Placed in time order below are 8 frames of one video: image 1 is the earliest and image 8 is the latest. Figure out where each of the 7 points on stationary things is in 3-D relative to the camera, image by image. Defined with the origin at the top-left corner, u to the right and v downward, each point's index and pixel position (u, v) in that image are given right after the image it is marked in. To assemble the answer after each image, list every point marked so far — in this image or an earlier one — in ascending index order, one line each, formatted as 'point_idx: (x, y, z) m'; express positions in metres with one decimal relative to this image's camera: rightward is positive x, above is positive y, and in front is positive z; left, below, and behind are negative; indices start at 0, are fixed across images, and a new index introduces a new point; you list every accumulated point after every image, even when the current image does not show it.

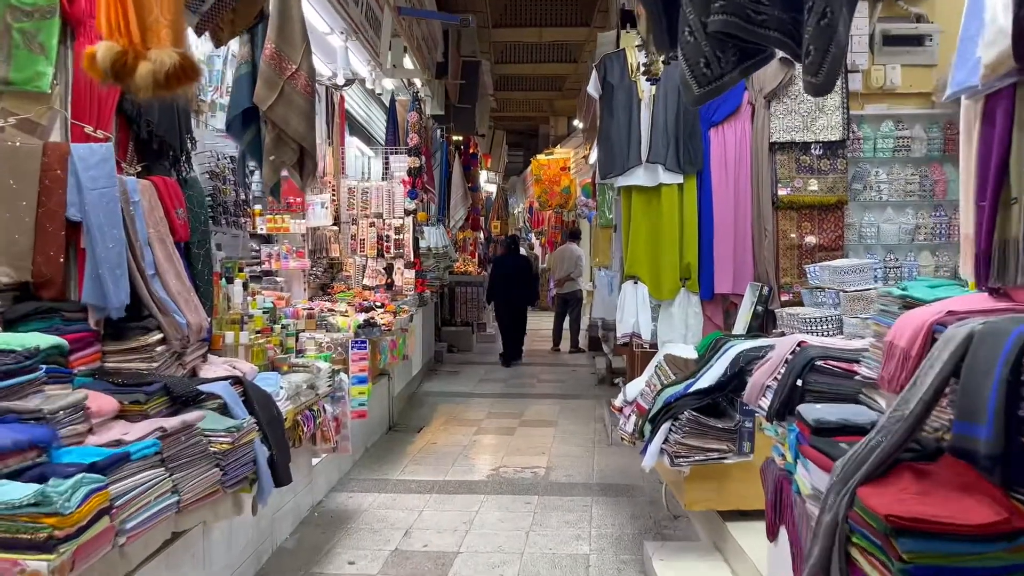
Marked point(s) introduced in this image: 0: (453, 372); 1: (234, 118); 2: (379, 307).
0: (-0.6, -0.8, +8.1) m
1: (-1.0, +0.6, +2.8) m
2: (-0.9, -0.1, +5.4) m
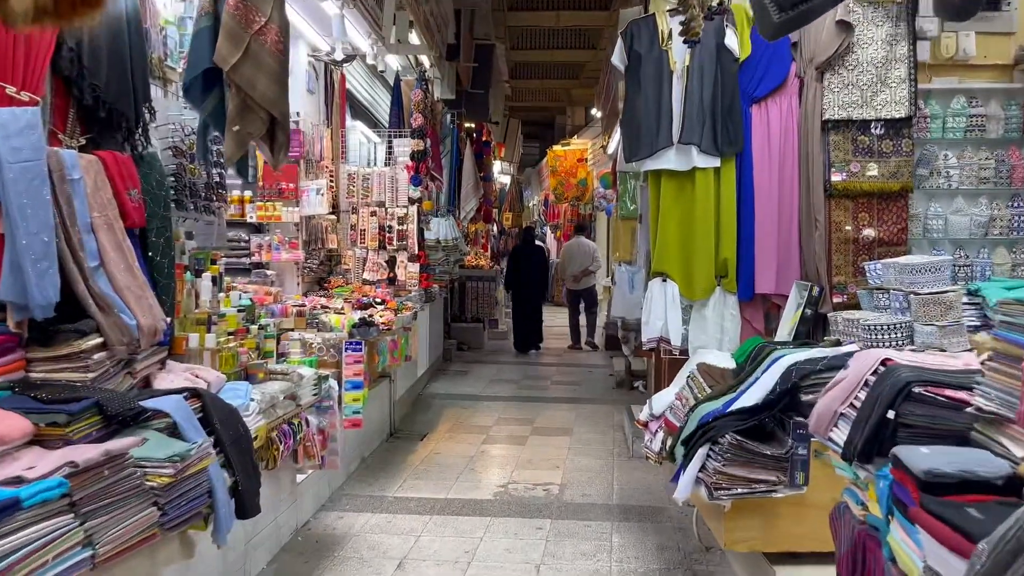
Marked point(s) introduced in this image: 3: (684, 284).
0: (-0.5, -0.8, +7.6) m
1: (-0.9, +0.6, +2.4) m
2: (-0.8, -0.1, +4.9) m
3: (+0.7, 0.0, +3.5) m
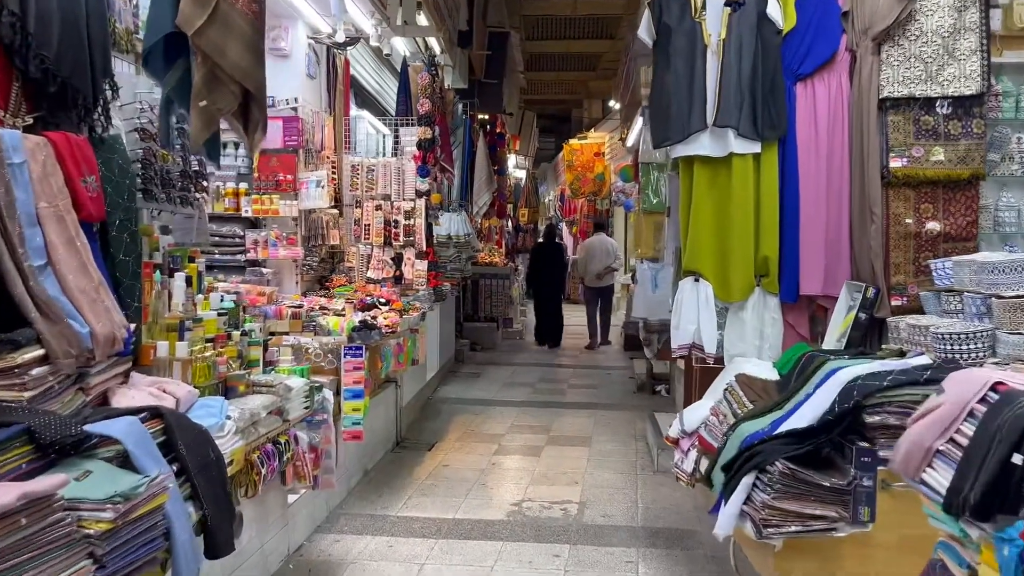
0: (-0.3, -0.8, +7.3) m
1: (-0.9, +0.6, +2.0) m
2: (-0.7, -0.1, +4.6) m
3: (+0.8, 0.0, +3.2) m
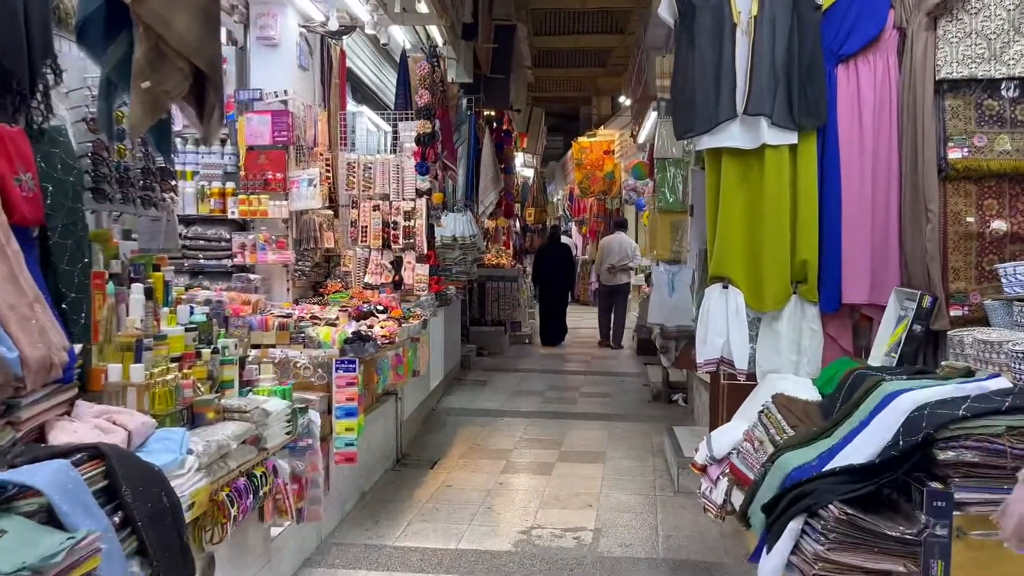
0: (-0.3, -0.8, +7.0) m
1: (-0.9, +0.6, +1.7) m
2: (-0.7, -0.1, +4.2) m
3: (+0.8, 0.0, +2.8) m
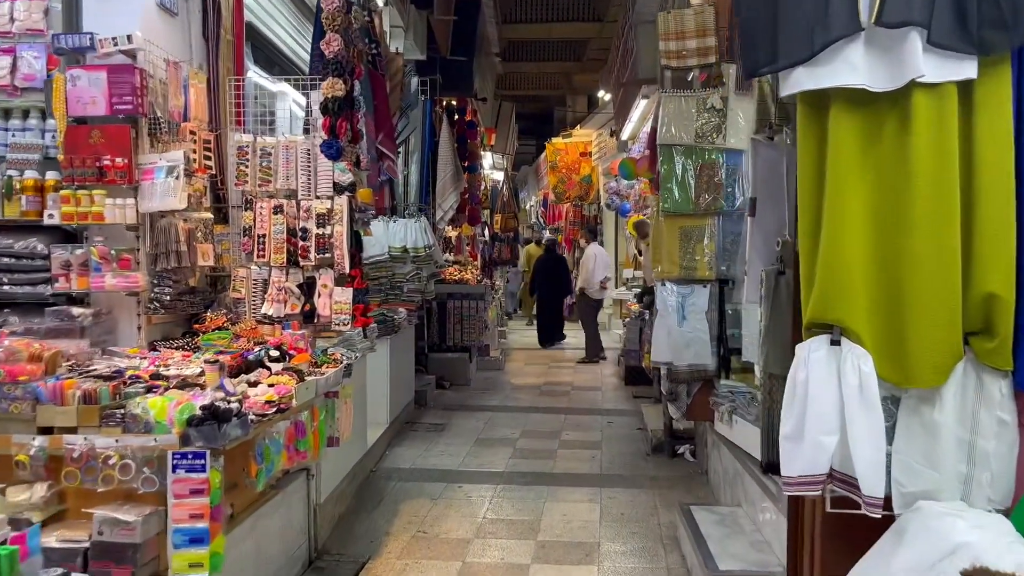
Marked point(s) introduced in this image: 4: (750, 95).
0: (-0.5, -1.0, +5.7) m
1: (-1.0, +0.5, +0.4) m
2: (-0.9, -0.3, +2.9) m
3: (+0.7, -0.1, +1.6) m
4: (+1.1, +0.9, +3.9) m
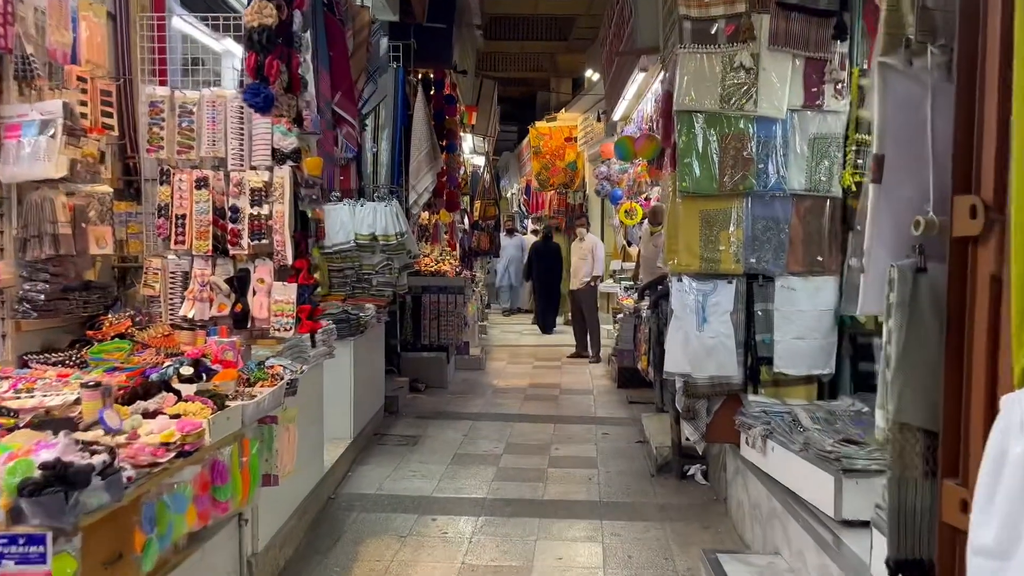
0: (-0.6, -0.9, +5.0) m
1: (-0.9, +0.4, -0.3) m
2: (-0.9, -0.2, +2.2) m
3: (+0.7, -0.1, +0.9) m
4: (+1.1, +0.9, +3.2) m
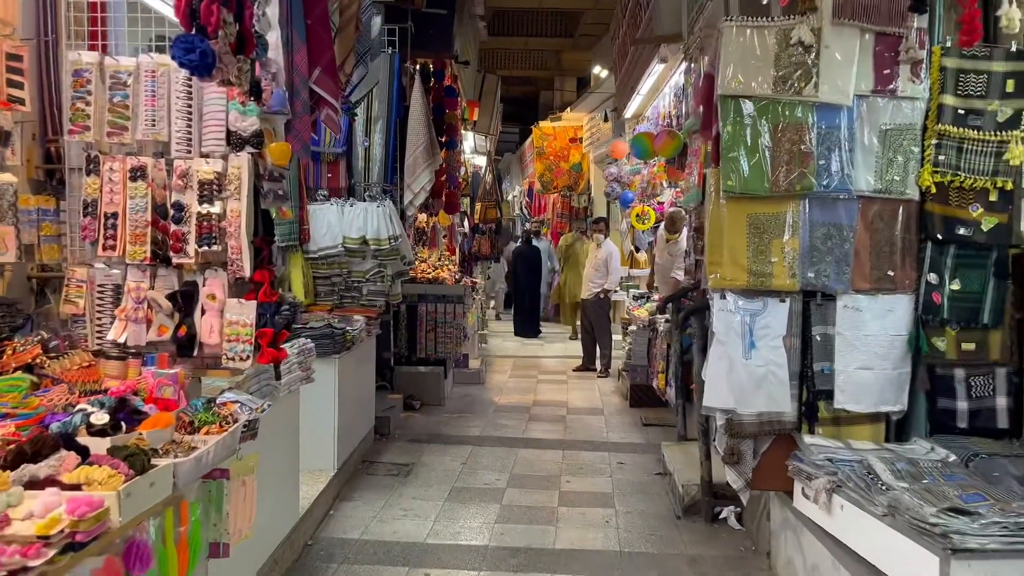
0: (-0.6, -1.0, +4.4) m
1: (-0.9, +0.4, -0.9) m
2: (-0.9, -0.3, +1.7) m
3: (+0.8, -0.2, +0.3) m
4: (+1.1, +0.9, +2.7) m
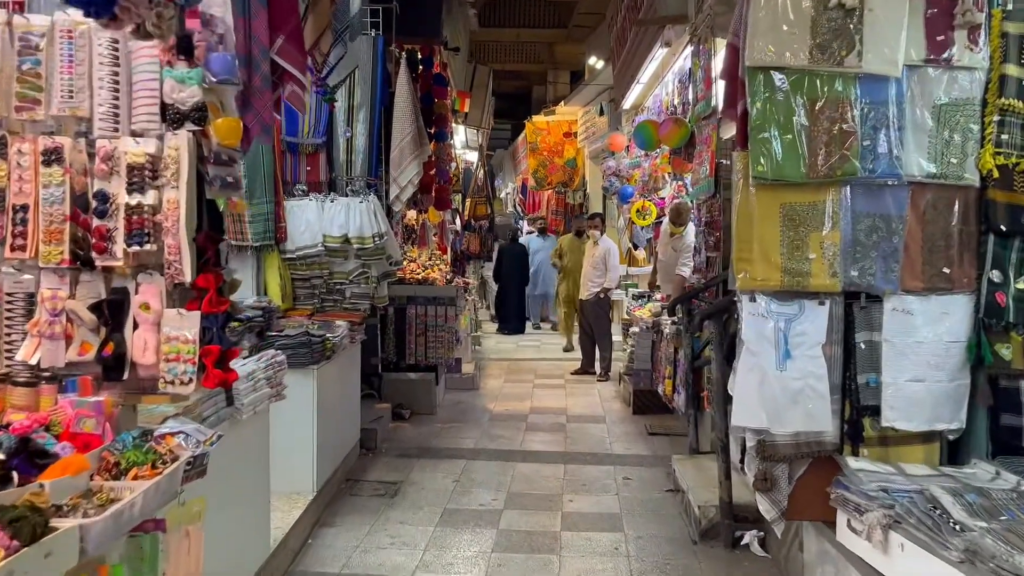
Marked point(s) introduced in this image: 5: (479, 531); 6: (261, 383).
0: (-0.6, -1.0, +4.0) m
1: (-0.9, +0.4, -1.2) m
2: (-0.8, -0.3, +1.3) m
3: (+0.8, -0.2, 0.0) m
4: (+1.1, +0.9, +2.3) m
5: (-0.1, -1.0, +3.5) m
6: (-0.8, -0.3, +2.6) m
